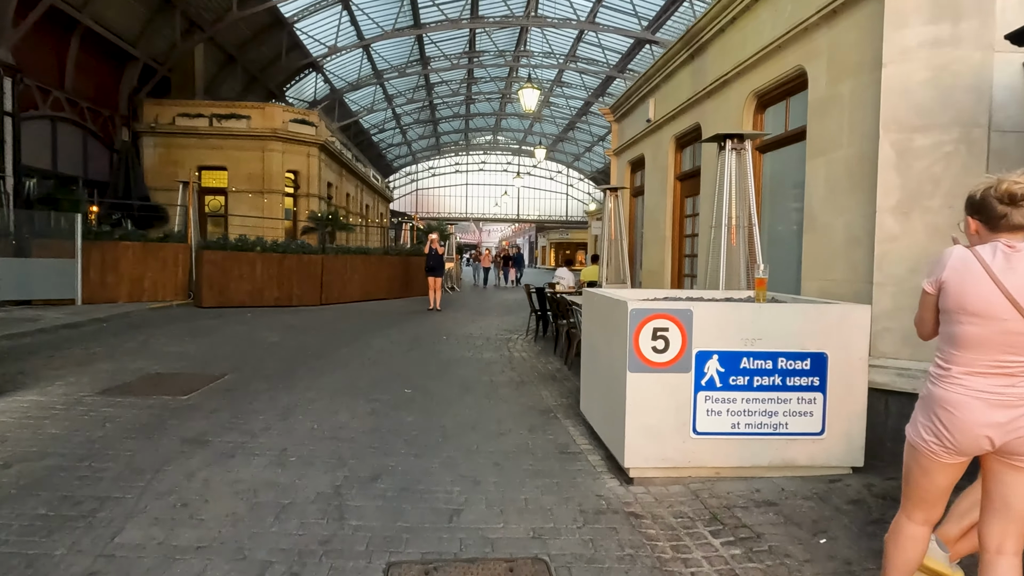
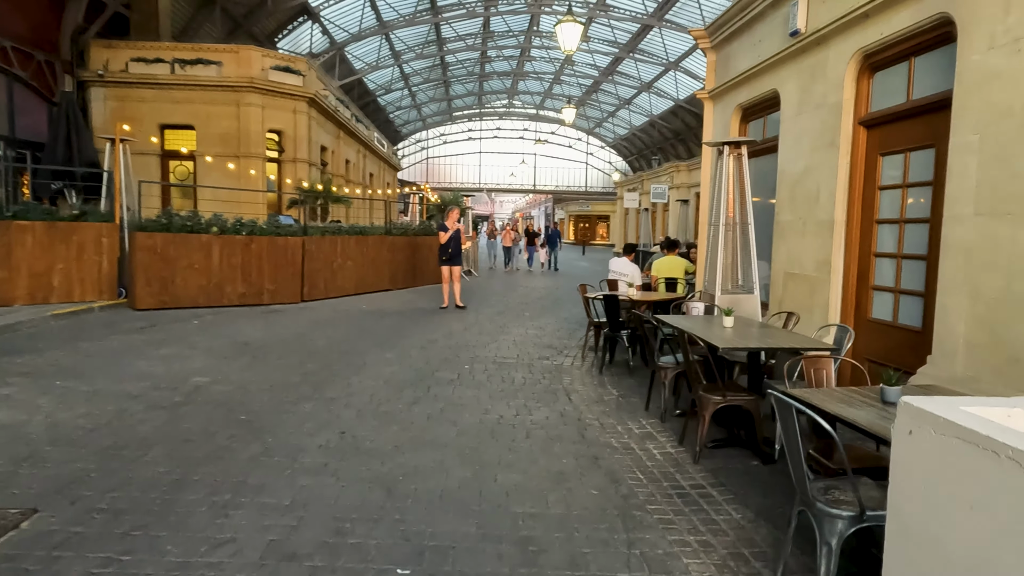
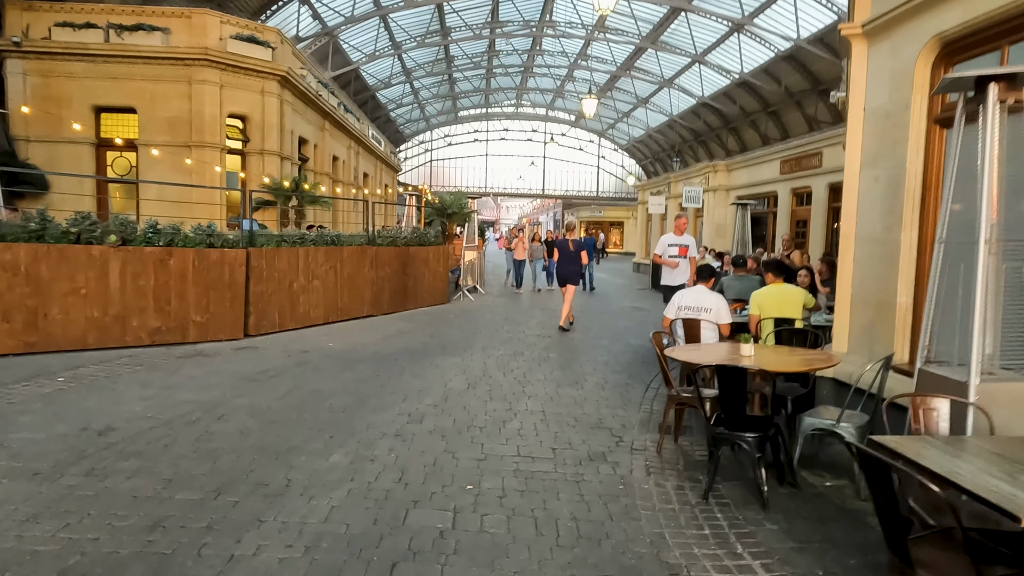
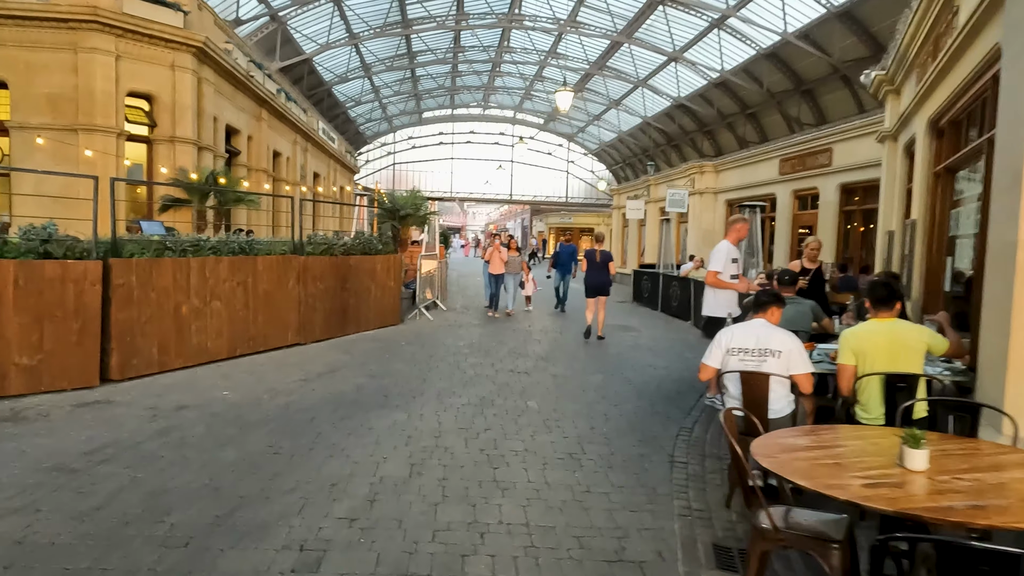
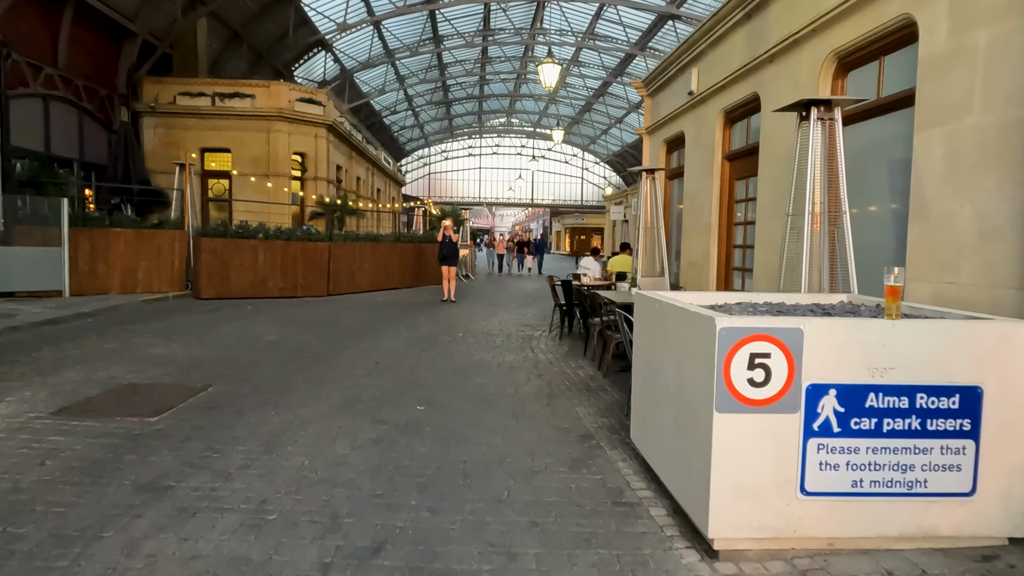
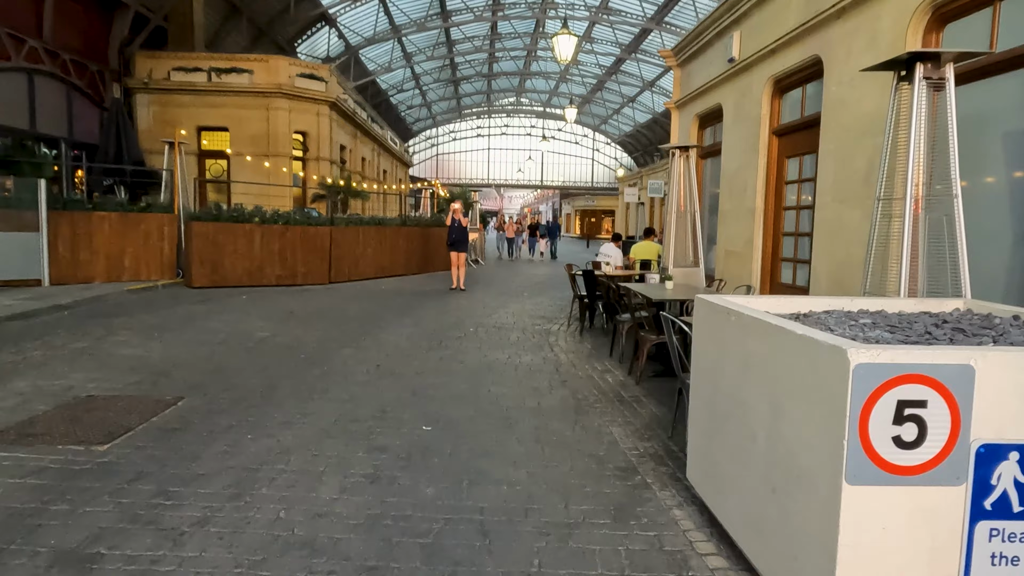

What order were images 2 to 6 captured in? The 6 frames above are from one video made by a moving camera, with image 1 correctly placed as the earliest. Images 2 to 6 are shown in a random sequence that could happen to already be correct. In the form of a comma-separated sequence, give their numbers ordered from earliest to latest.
5, 6, 2, 3, 4
